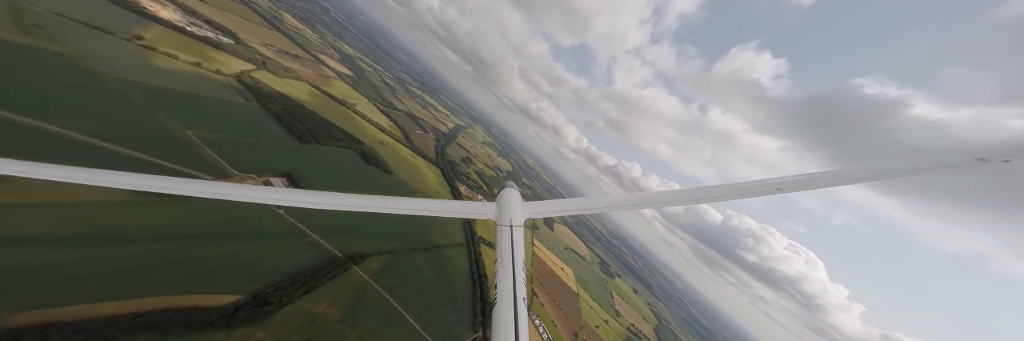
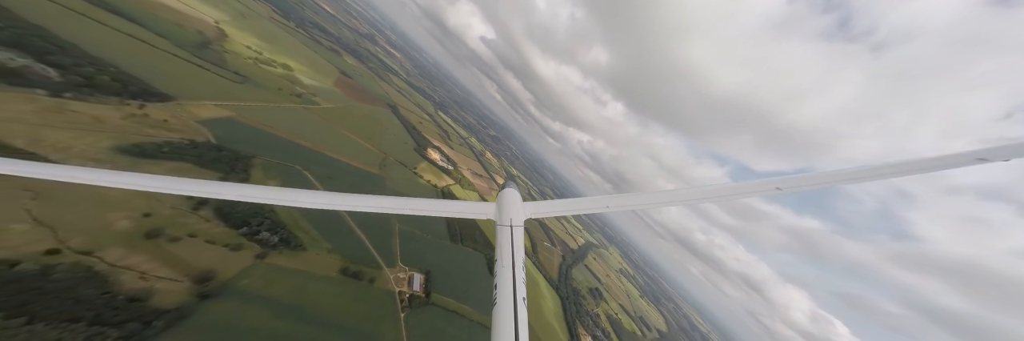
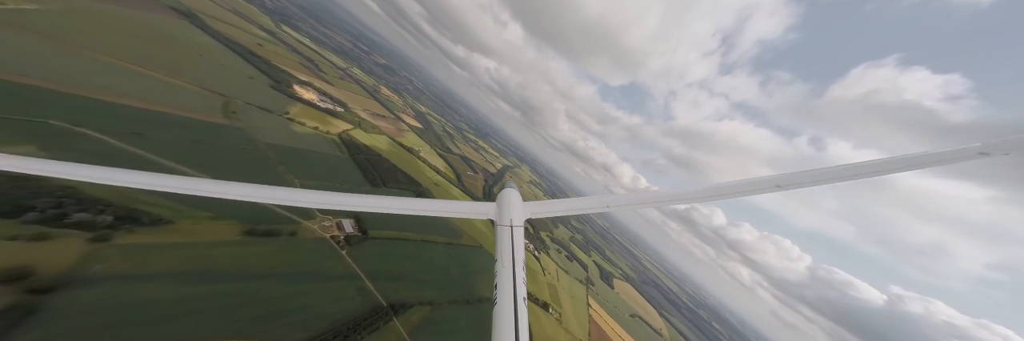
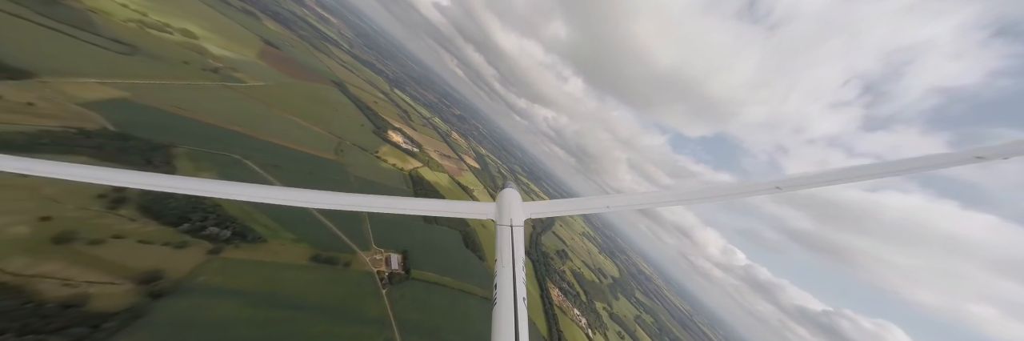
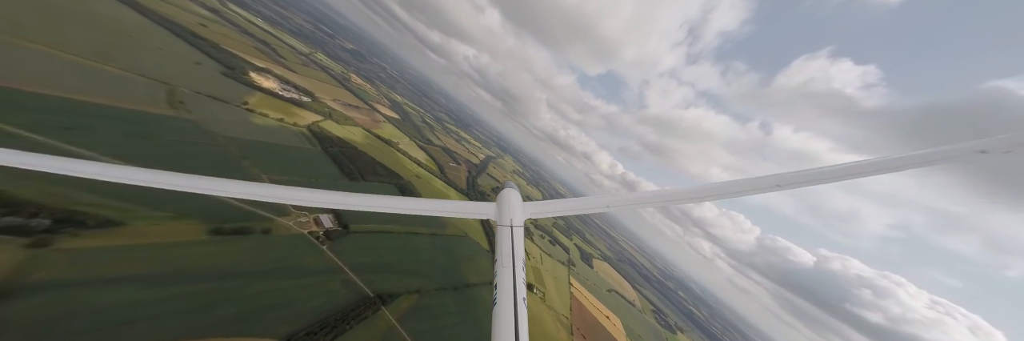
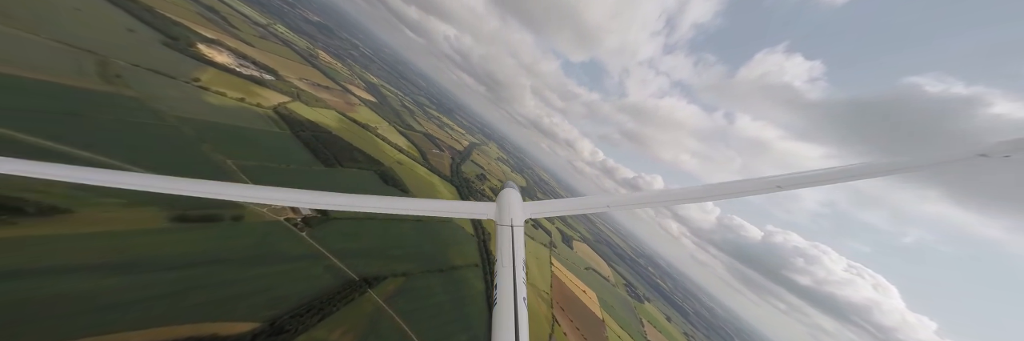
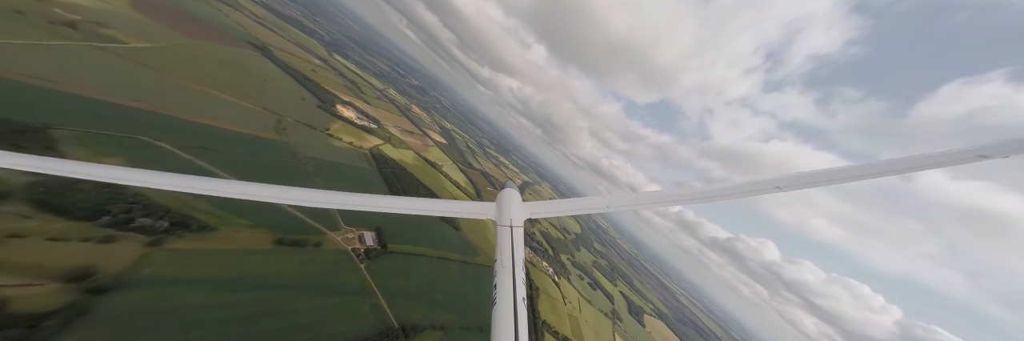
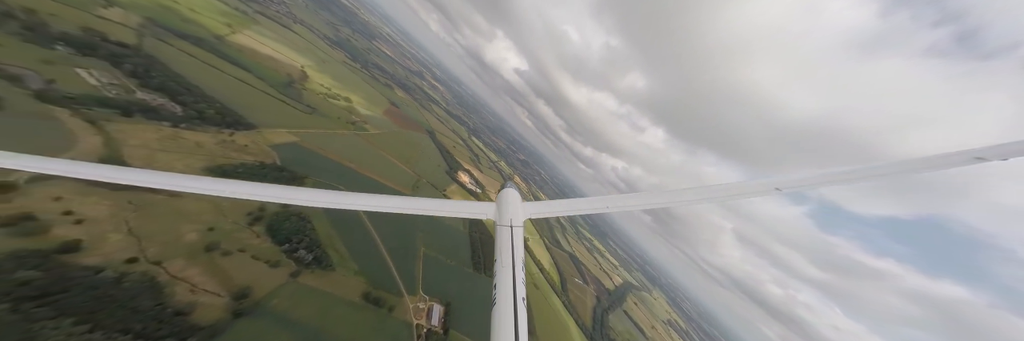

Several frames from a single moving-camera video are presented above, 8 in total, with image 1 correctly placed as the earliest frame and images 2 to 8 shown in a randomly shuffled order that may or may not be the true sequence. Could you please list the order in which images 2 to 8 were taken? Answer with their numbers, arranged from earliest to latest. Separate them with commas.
6, 5, 3, 7, 4, 2, 8
